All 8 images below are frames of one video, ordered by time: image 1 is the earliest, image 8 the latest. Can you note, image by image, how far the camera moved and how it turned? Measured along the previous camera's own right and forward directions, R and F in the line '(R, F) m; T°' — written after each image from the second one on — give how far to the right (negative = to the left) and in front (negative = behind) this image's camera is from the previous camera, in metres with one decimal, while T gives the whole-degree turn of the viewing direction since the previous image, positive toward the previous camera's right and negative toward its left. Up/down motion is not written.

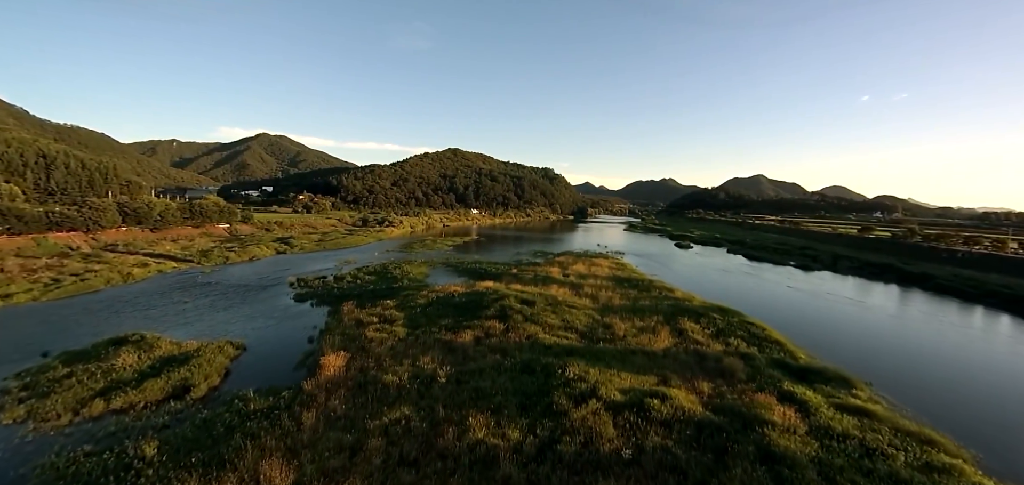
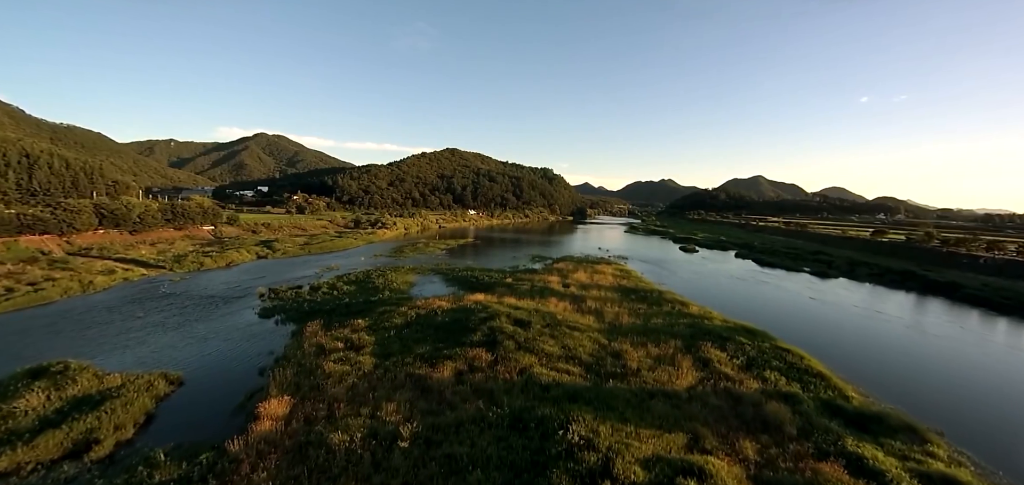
(+0.3, +2.5) m; 0°
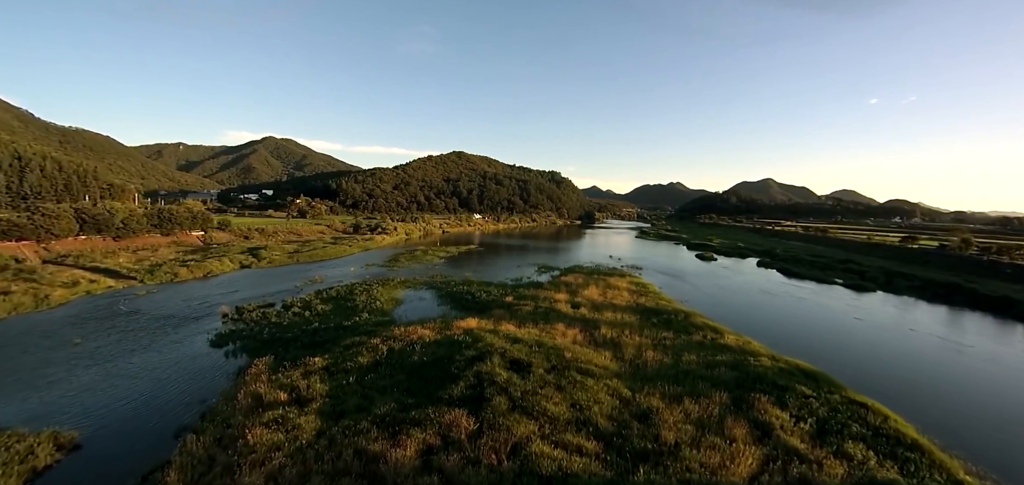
(+0.4, +3.0) m; -1°
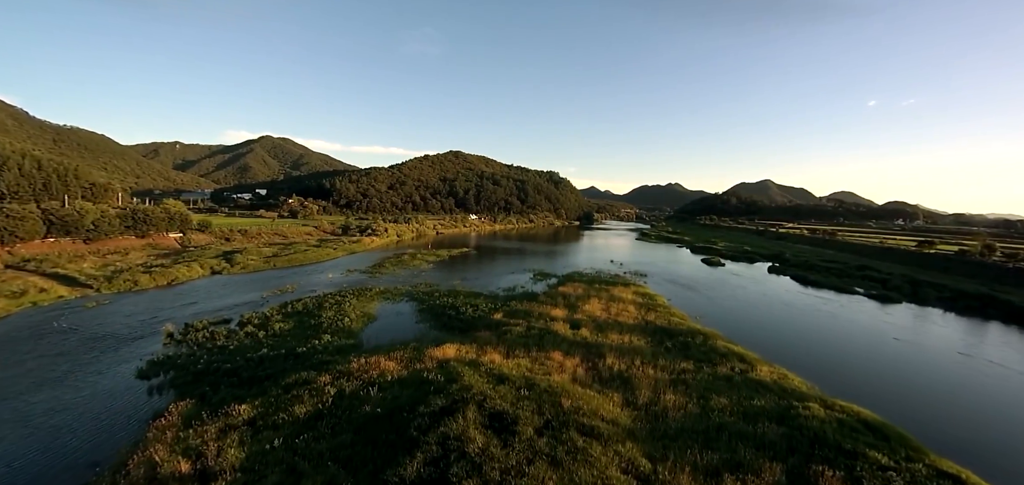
(+0.4, +2.7) m; 0°
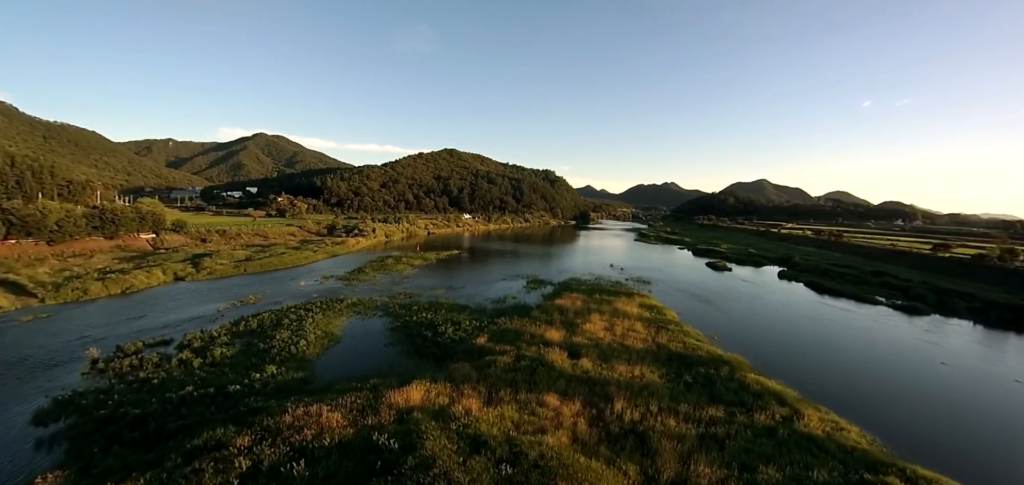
(+0.4, +2.7) m; 0°
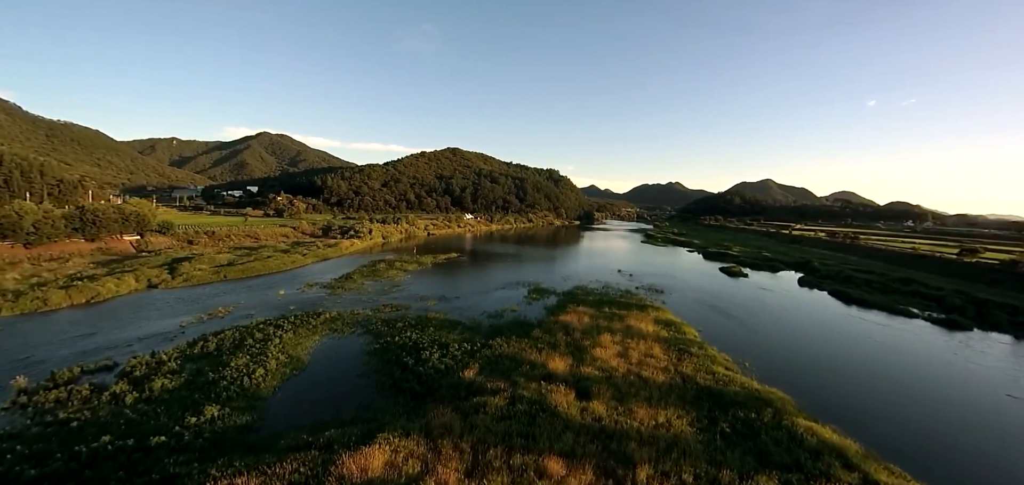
(+0.2, +2.3) m; -1°
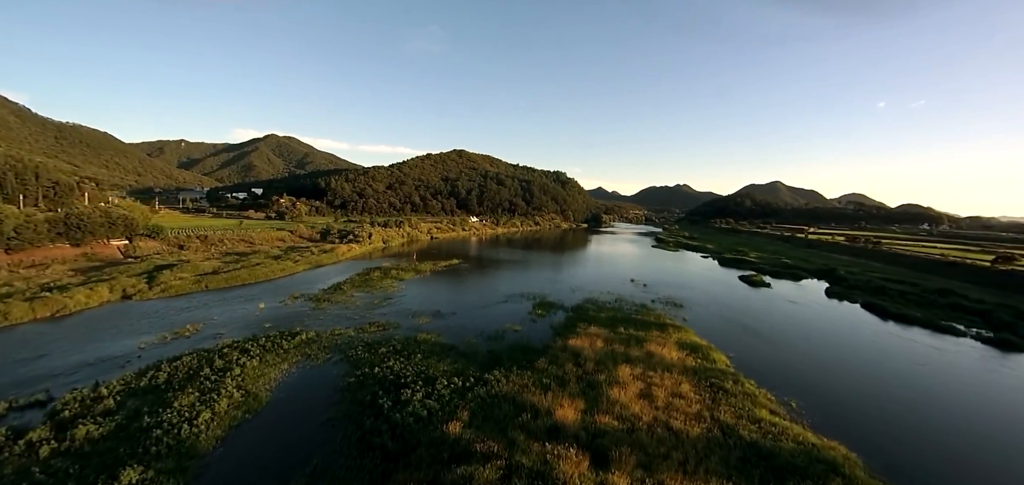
(+0.2, +2.3) m; -1°
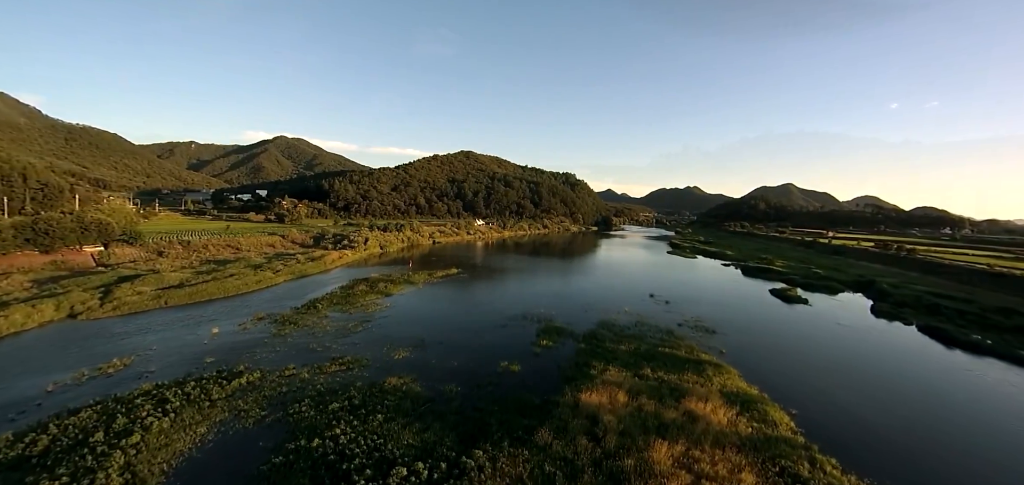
(+0.4, +3.5) m; -1°
